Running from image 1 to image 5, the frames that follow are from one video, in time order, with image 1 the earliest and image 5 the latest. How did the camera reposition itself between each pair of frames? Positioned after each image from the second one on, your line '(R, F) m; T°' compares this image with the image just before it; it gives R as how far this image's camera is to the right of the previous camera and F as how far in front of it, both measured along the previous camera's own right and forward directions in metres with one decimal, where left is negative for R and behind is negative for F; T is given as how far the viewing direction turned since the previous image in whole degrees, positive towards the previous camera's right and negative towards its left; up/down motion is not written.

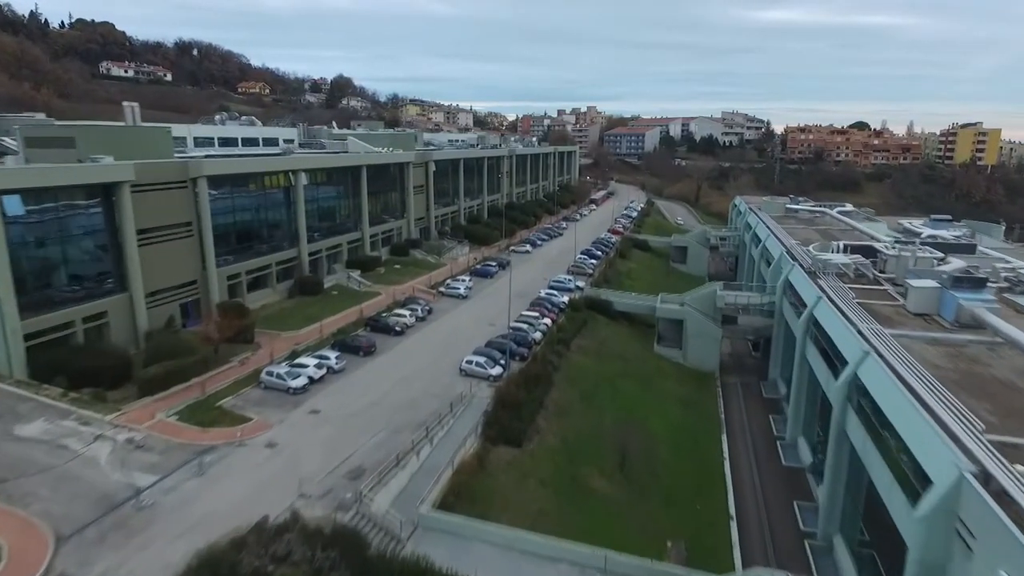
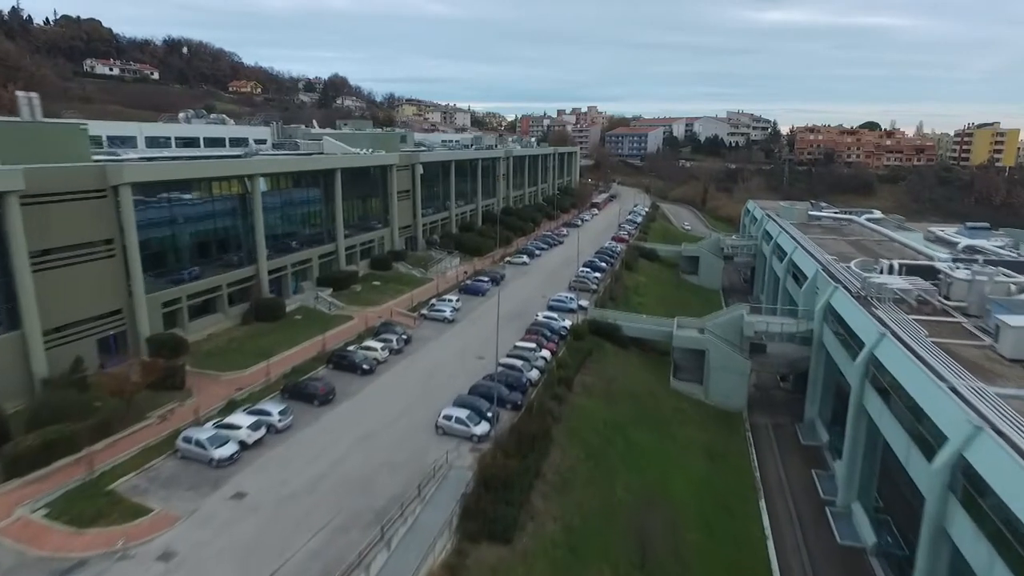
(+0.3, +5.3) m; 0°
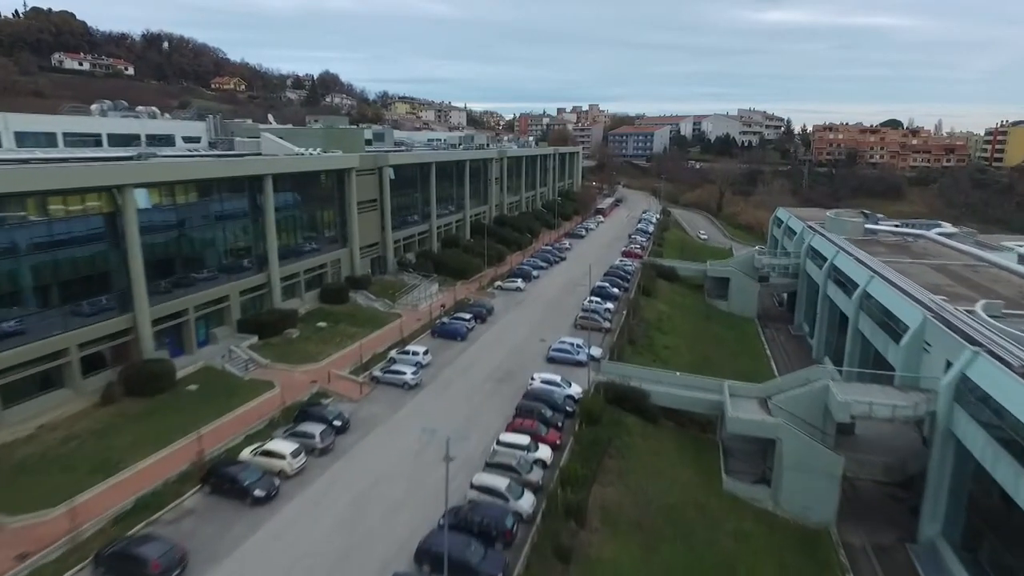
(+0.5, +9.8) m; 0°
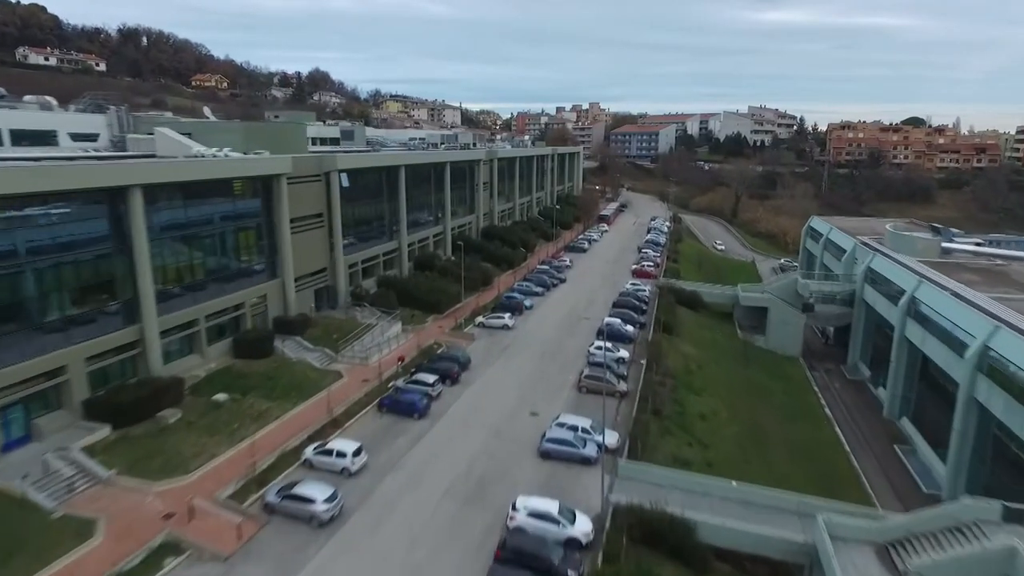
(+0.7, +9.2) m; 0°
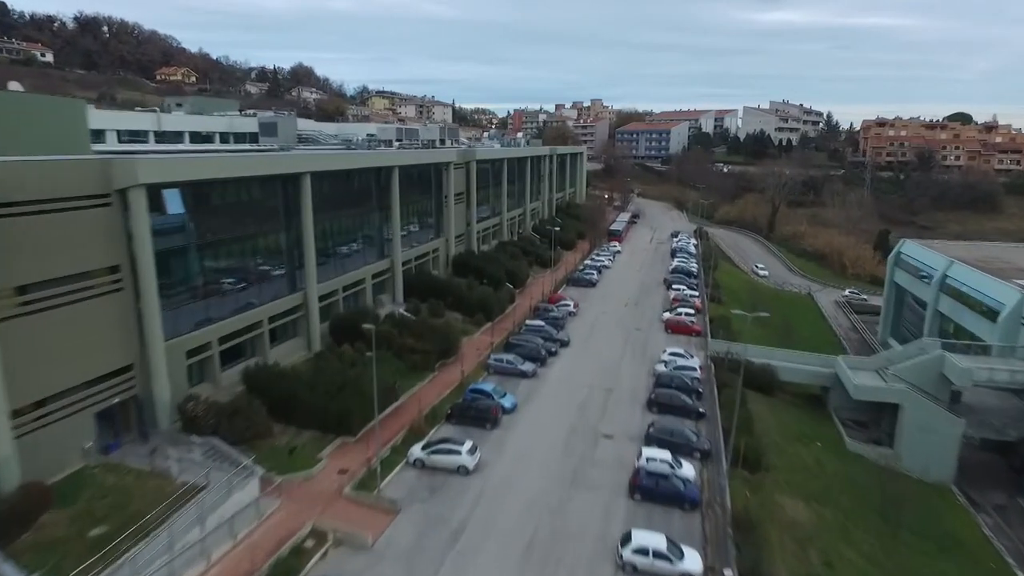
(+1.0, +15.2) m; 0°
